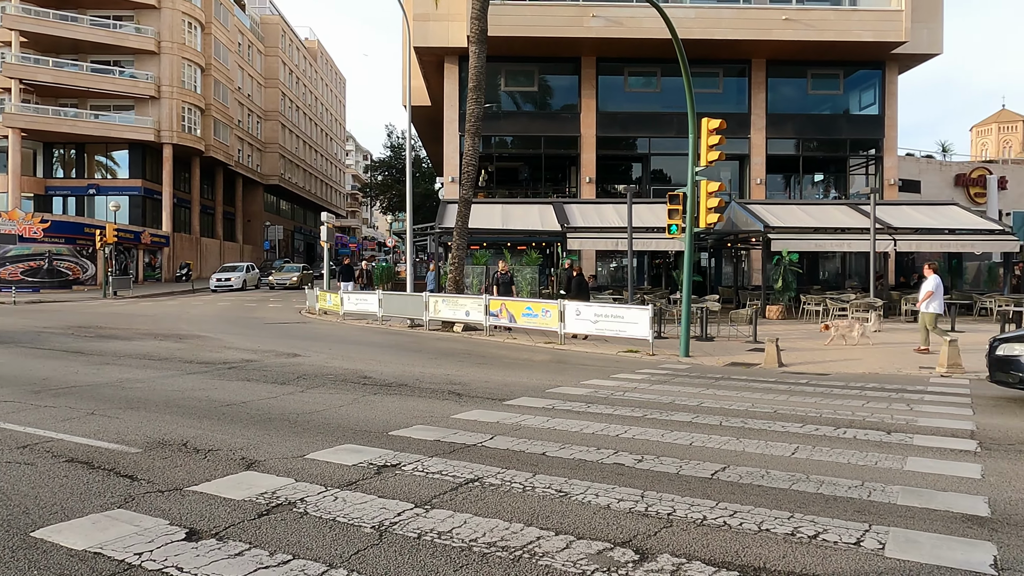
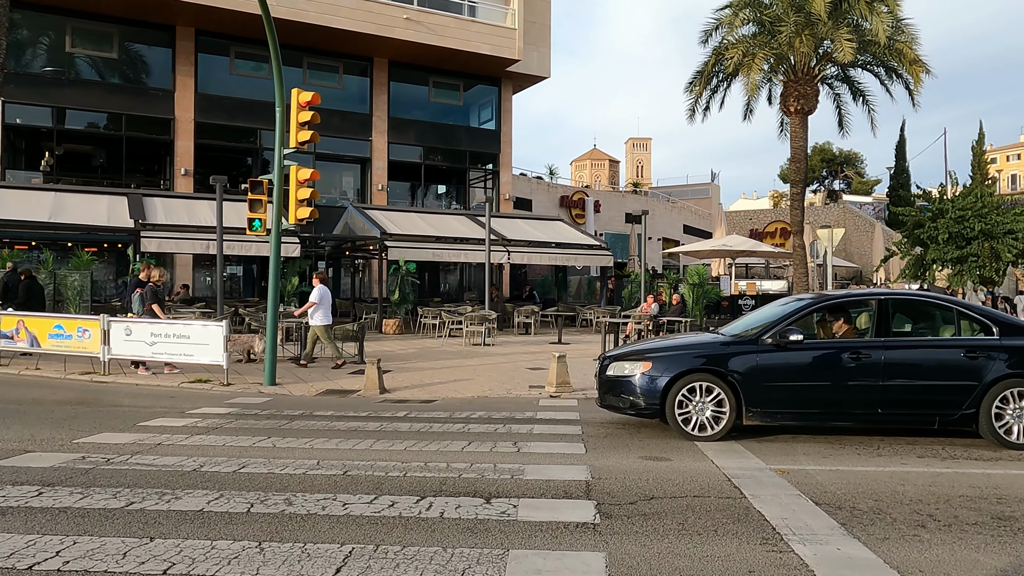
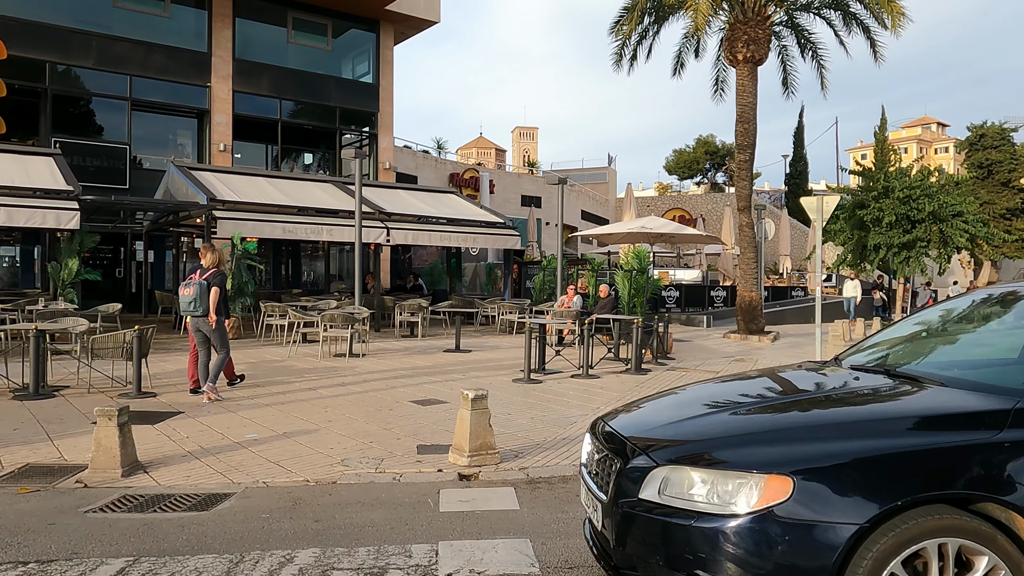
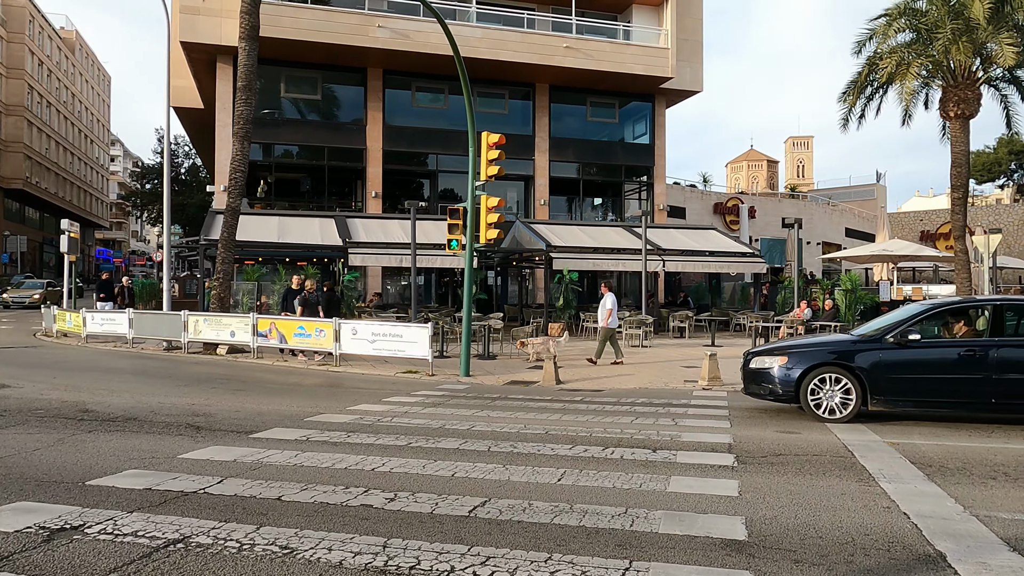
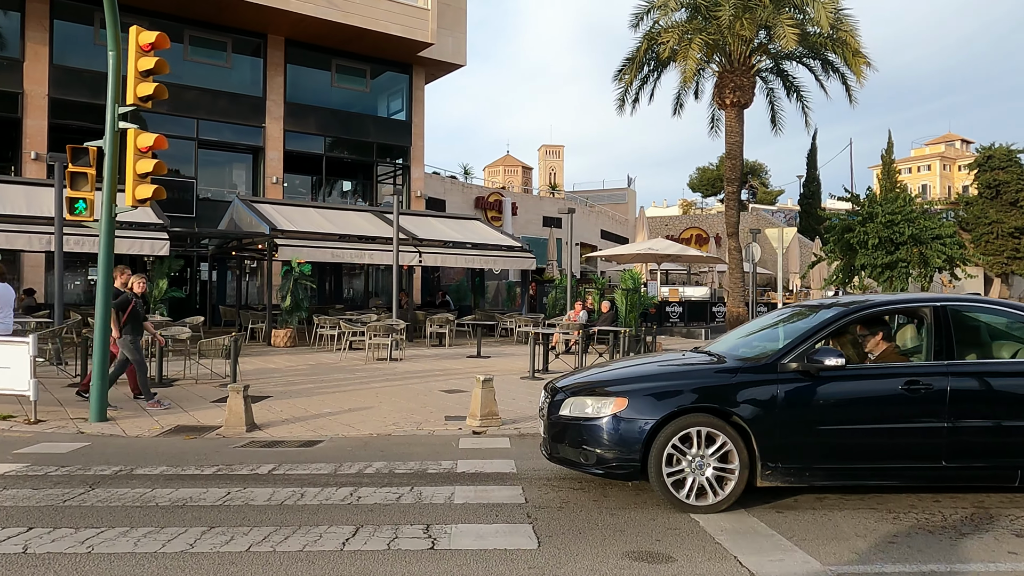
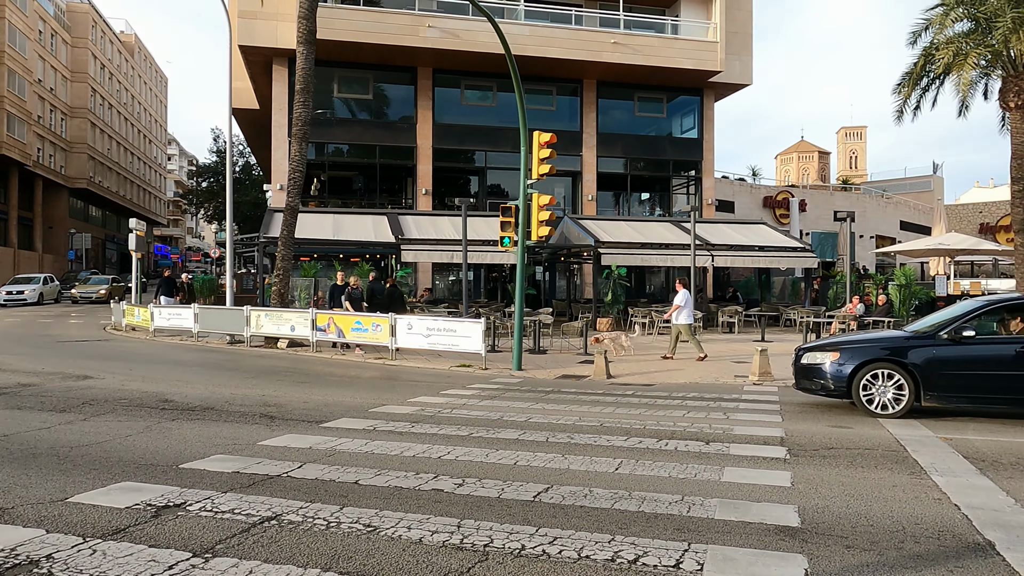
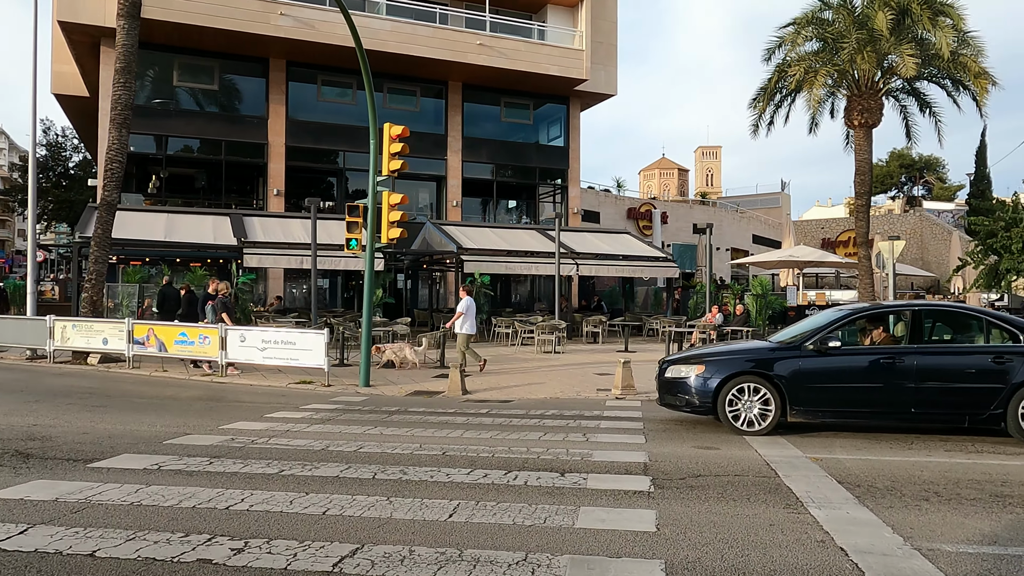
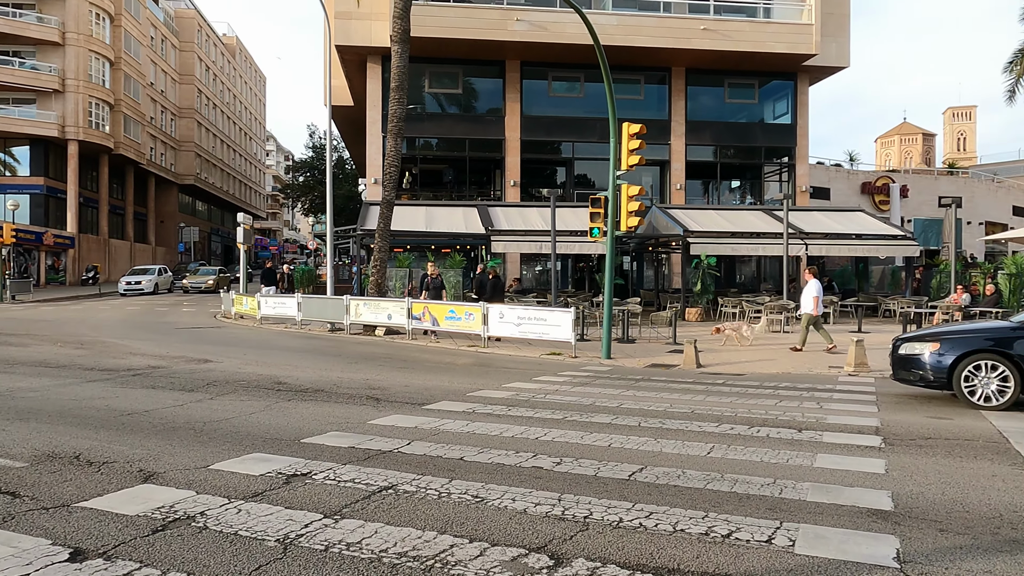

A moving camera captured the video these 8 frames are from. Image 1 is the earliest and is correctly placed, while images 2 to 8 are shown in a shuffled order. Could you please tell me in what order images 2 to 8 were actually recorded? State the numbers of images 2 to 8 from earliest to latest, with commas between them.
8, 6, 4, 7, 2, 5, 3
